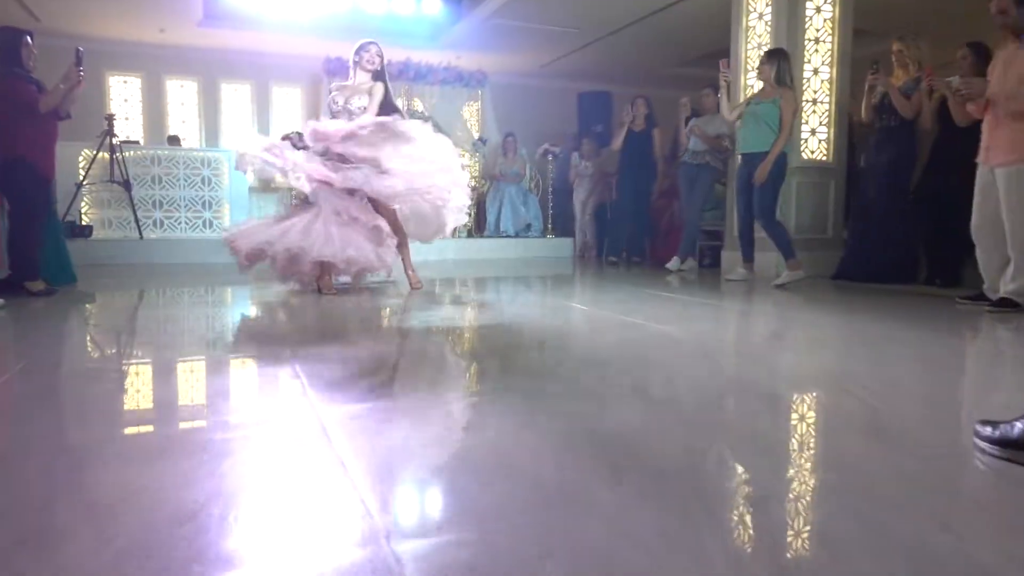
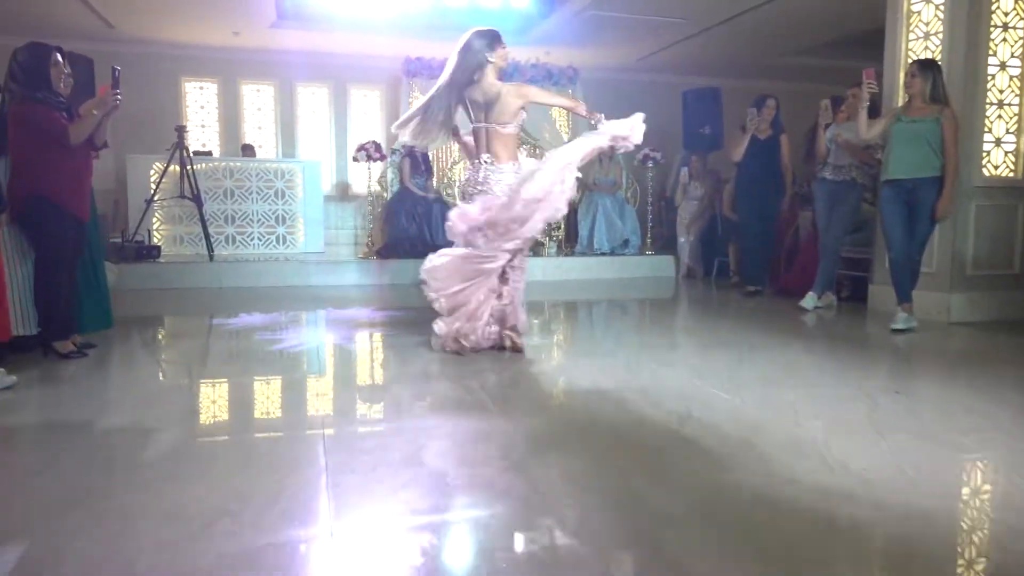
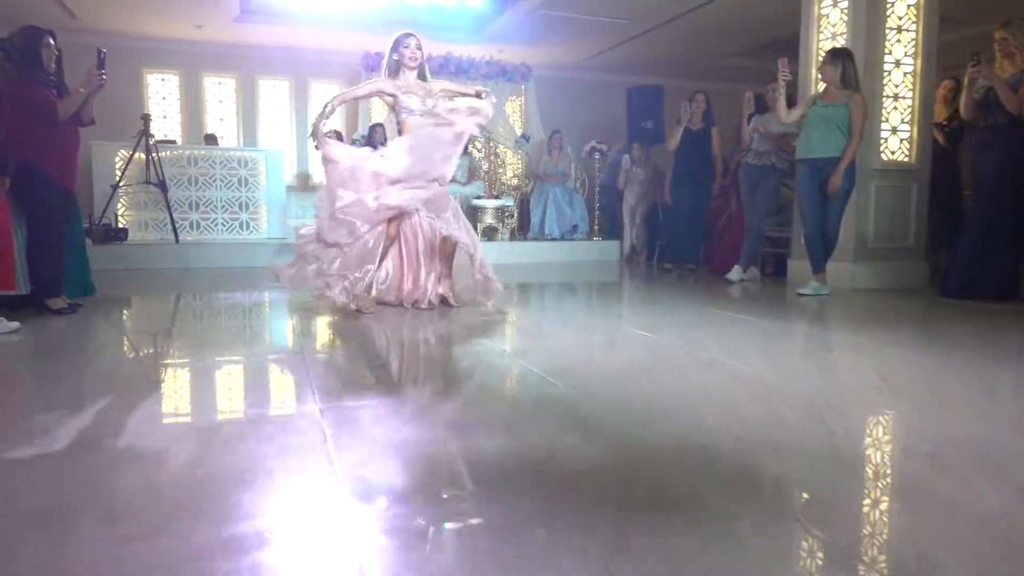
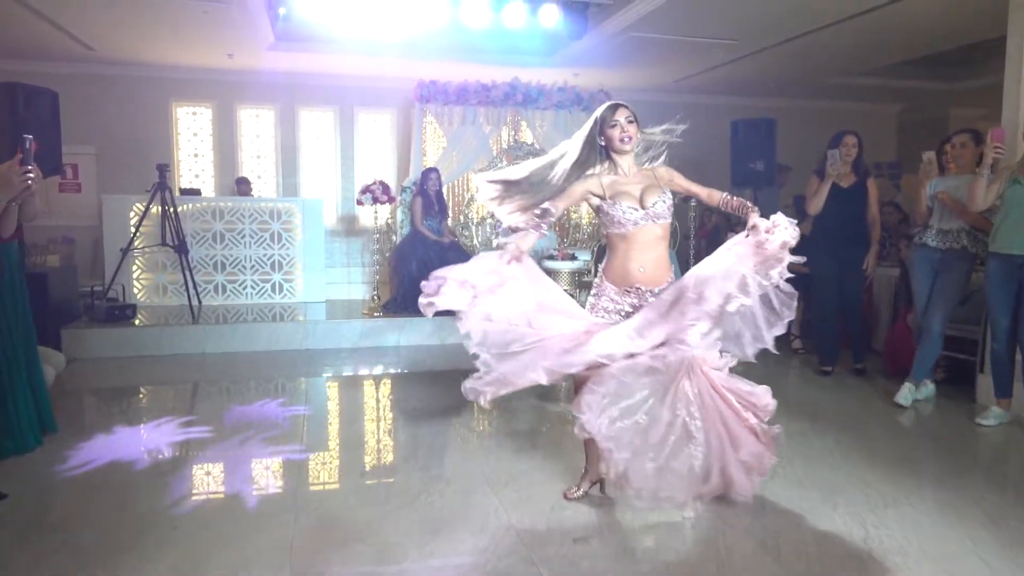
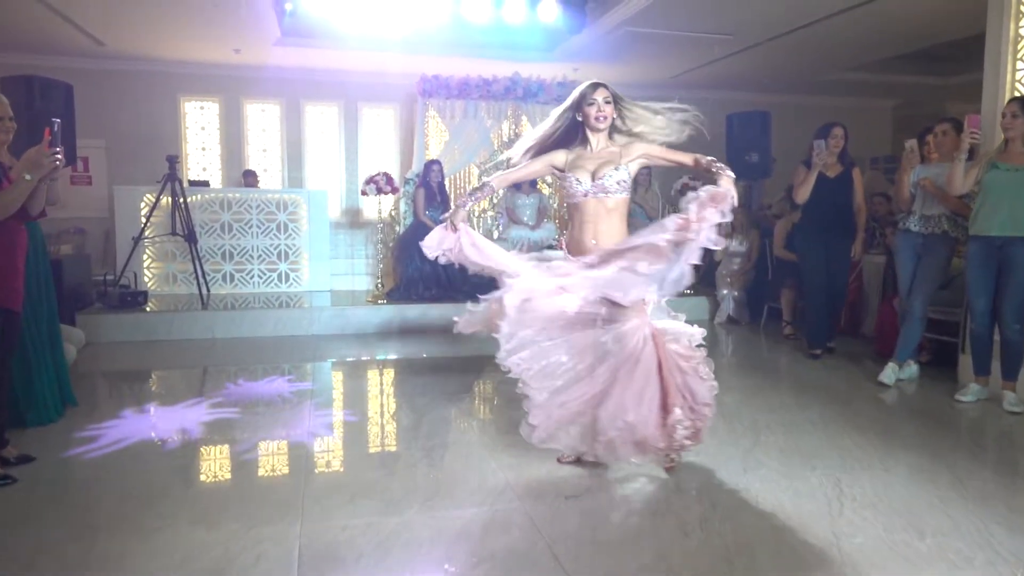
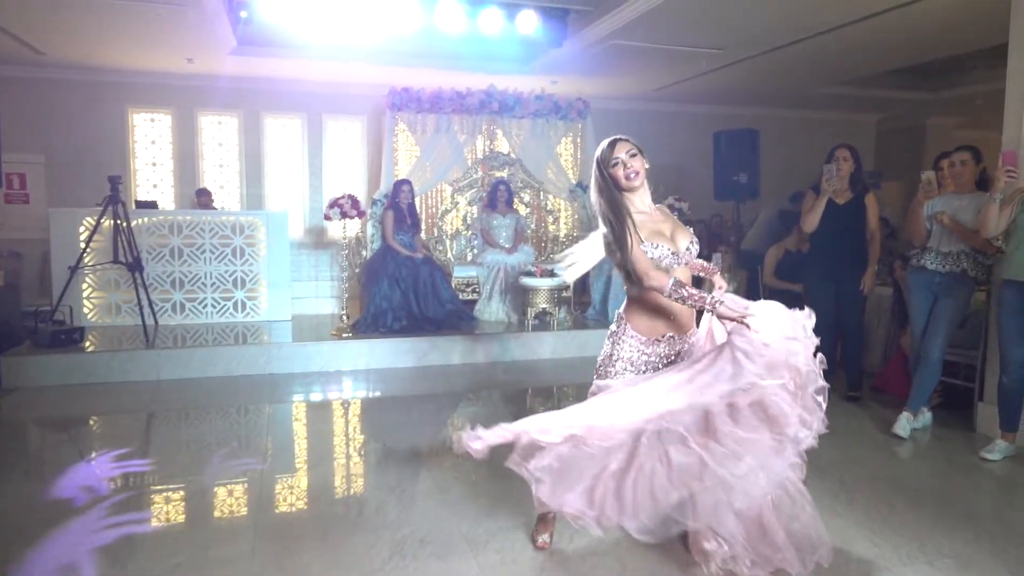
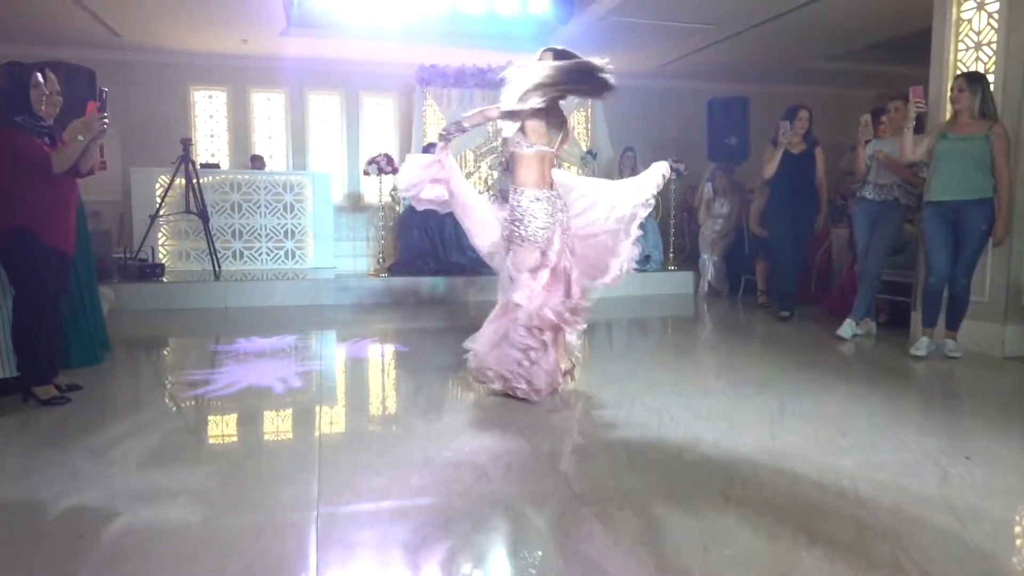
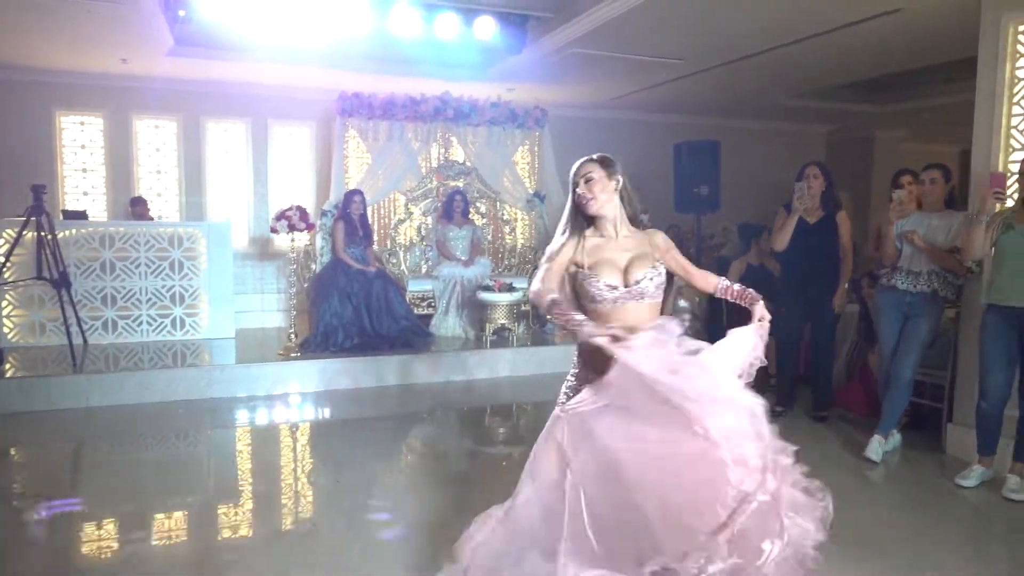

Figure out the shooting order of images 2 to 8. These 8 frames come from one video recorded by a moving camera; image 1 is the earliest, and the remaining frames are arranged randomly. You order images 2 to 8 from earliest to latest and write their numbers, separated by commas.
3, 2, 7, 5, 4, 6, 8
